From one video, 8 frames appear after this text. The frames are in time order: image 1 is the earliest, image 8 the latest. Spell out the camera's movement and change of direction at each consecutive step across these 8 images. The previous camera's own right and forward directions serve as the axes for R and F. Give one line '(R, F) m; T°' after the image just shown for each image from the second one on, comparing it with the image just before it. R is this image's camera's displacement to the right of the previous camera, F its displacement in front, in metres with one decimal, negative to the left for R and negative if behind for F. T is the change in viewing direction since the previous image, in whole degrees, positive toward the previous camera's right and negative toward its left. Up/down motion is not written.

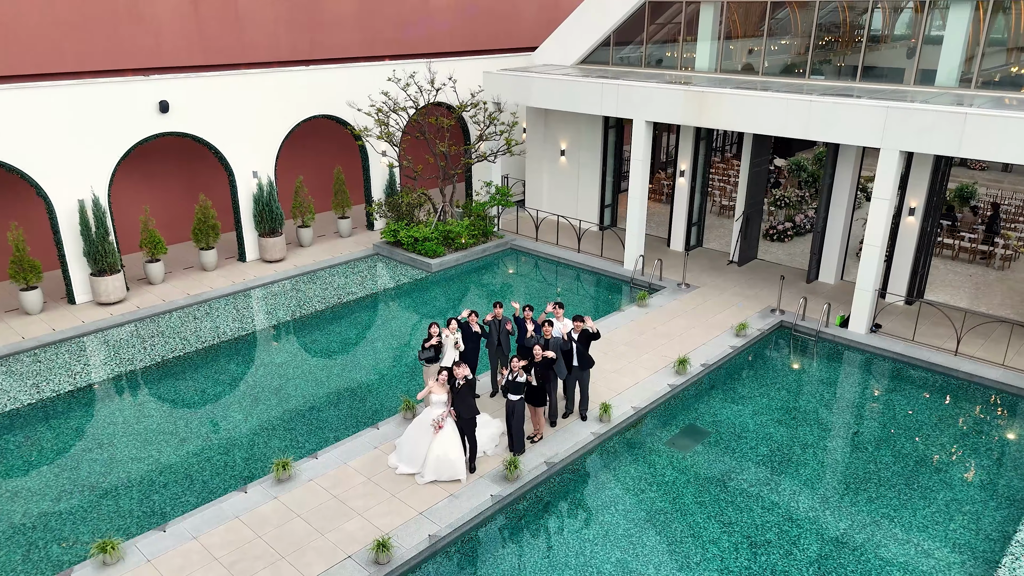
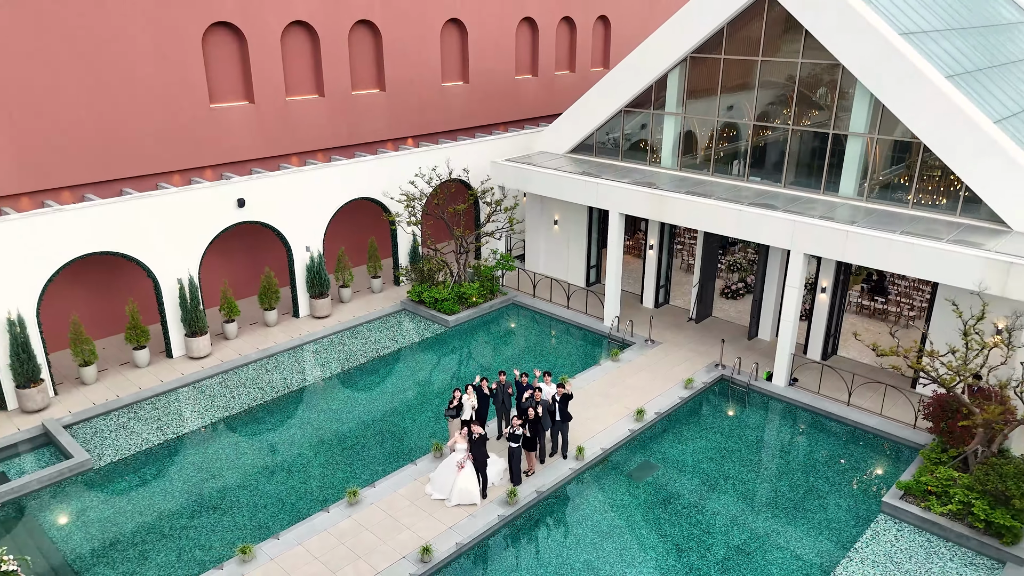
(+0.1, -2.7) m; 0°
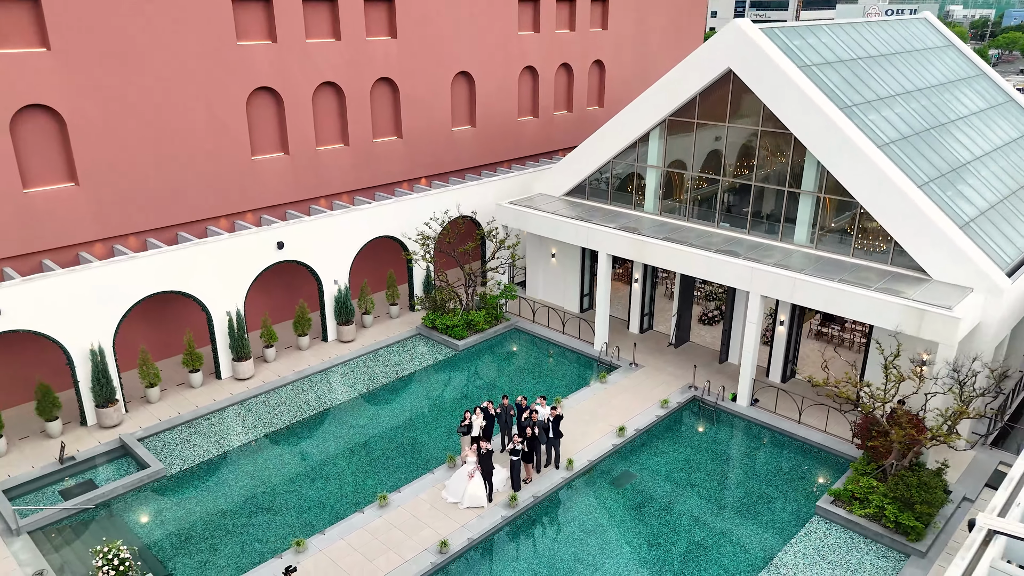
(0.0, -2.0) m; 0°
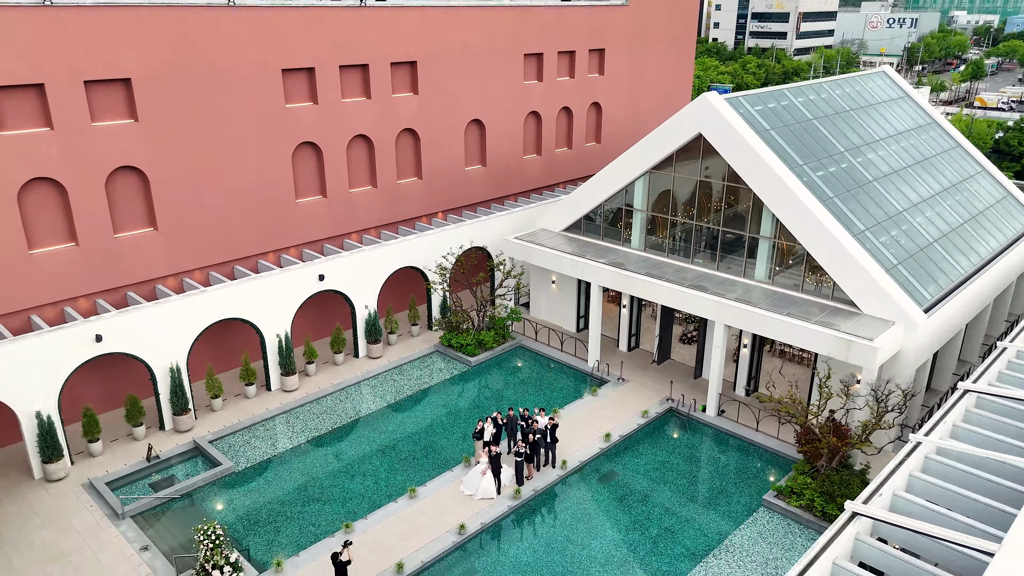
(0.0, -2.7) m; 0°
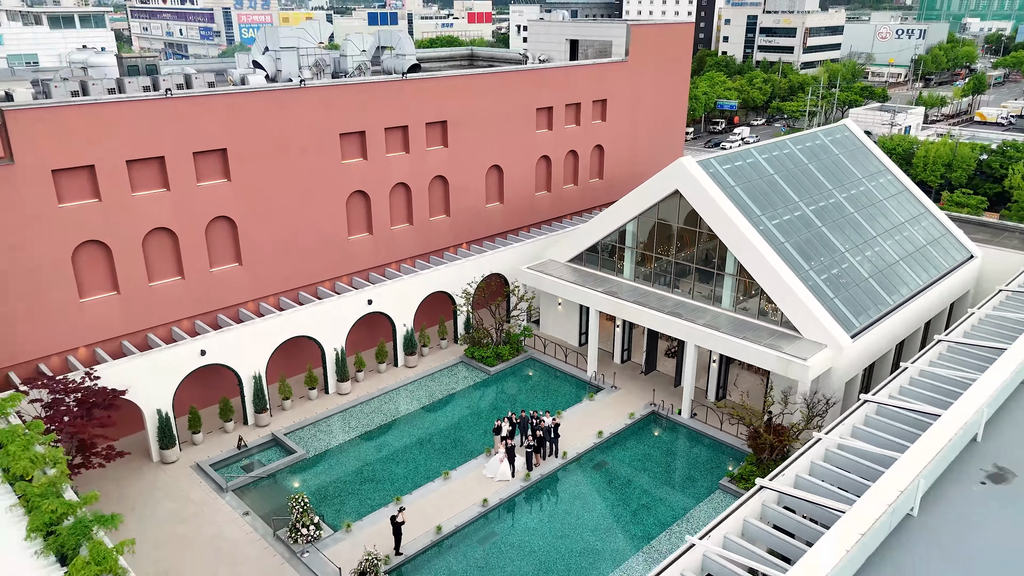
(0.0, -4.0) m; -1°
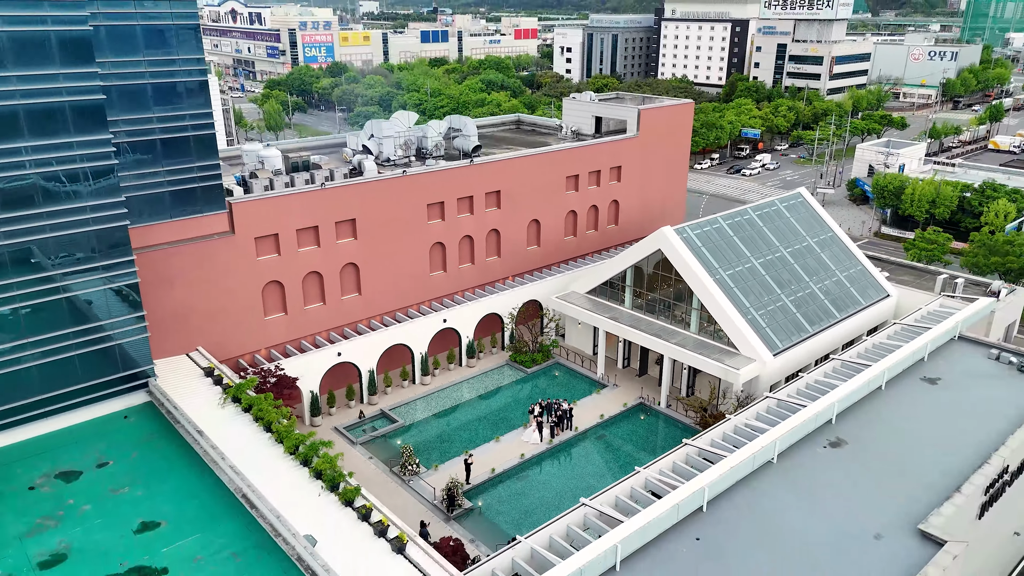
(+0.3, -9.2) m; -3°
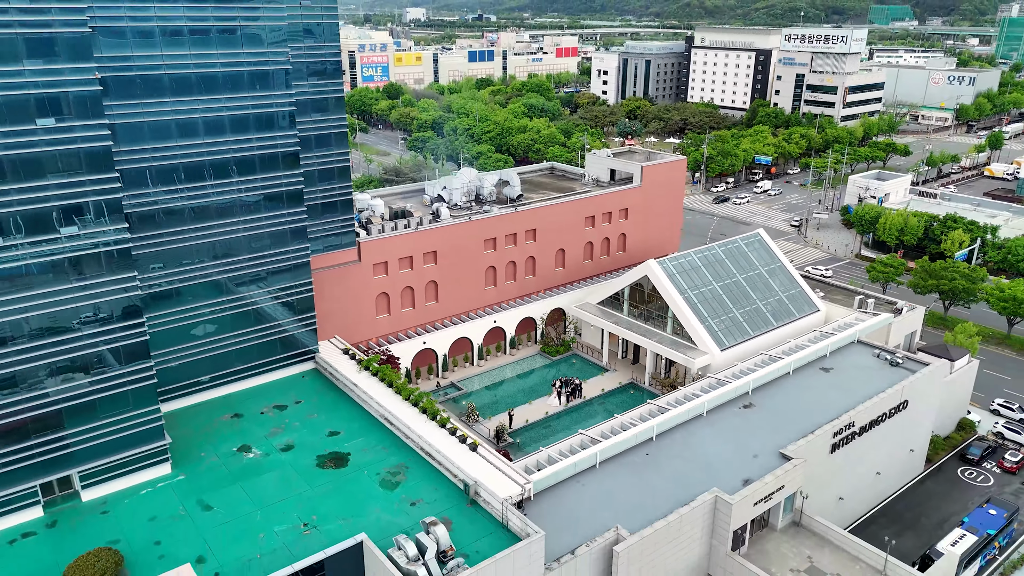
(+0.4, -12.9) m; -3°
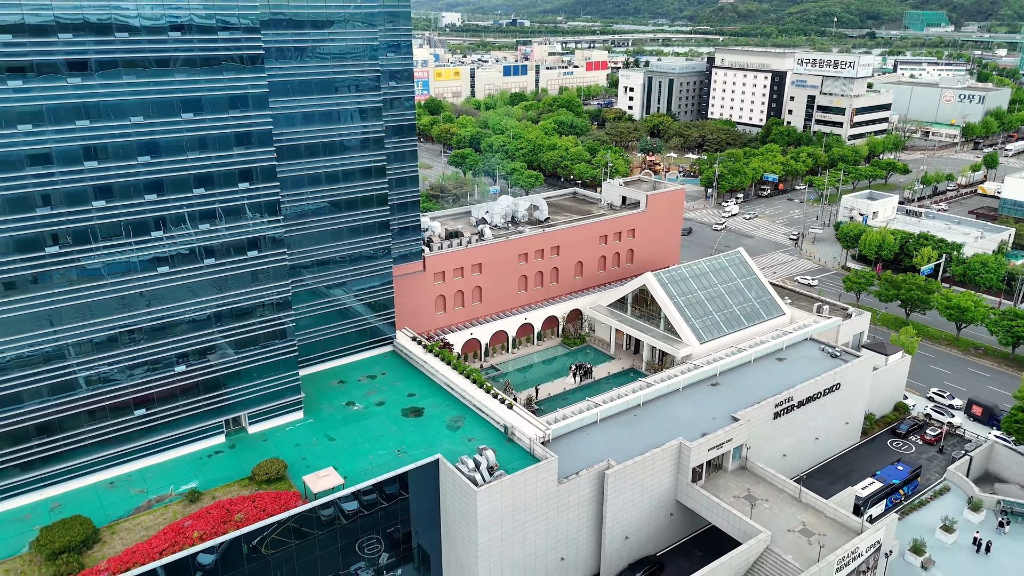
(+0.1, -12.2) m; -2°
